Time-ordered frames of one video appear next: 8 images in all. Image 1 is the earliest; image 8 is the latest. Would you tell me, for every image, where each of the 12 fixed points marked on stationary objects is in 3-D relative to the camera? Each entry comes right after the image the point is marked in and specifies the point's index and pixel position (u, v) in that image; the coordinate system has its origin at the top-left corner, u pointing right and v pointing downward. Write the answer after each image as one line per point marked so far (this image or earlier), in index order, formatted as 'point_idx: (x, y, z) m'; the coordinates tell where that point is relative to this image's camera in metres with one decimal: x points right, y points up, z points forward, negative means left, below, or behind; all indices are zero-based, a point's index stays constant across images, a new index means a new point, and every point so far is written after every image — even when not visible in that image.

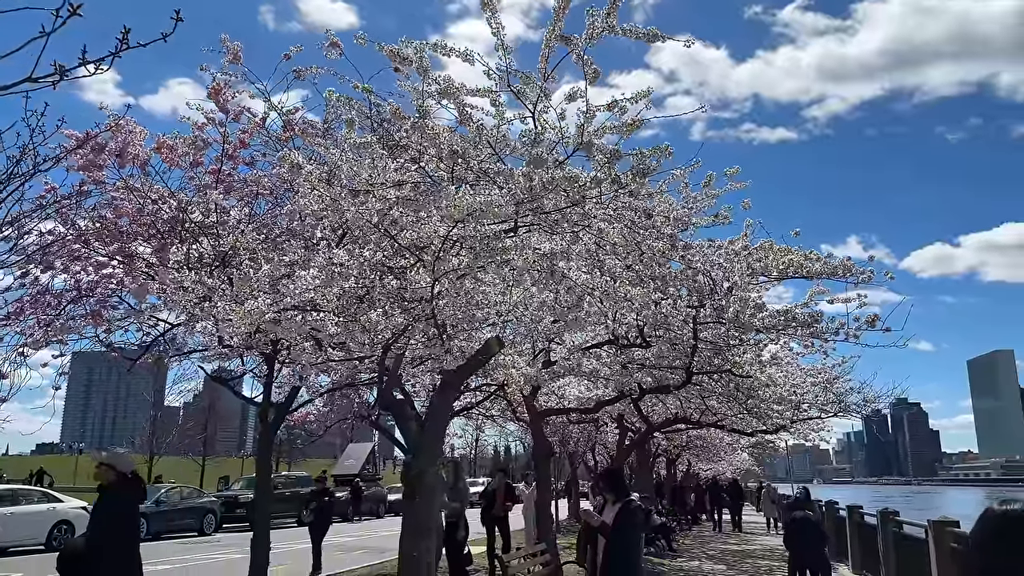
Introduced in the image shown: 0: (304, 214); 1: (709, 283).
0: (-2.0, +0.7, +7.4) m
1: (+2.8, +0.1, +10.7) m
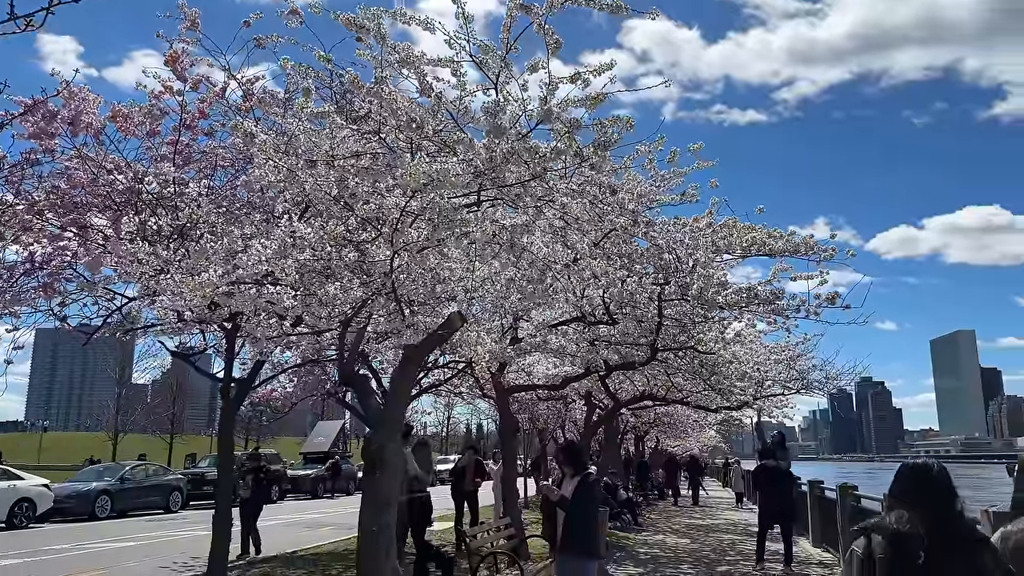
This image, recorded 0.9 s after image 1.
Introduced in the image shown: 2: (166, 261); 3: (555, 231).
0: (-2.4, +1.0, +7.3) m
1: (+2.3, +0.4, +10.8) m
2: (-3.5, +0.3, +7.6) m
3: (+0.5, +0.7, +8.5) m
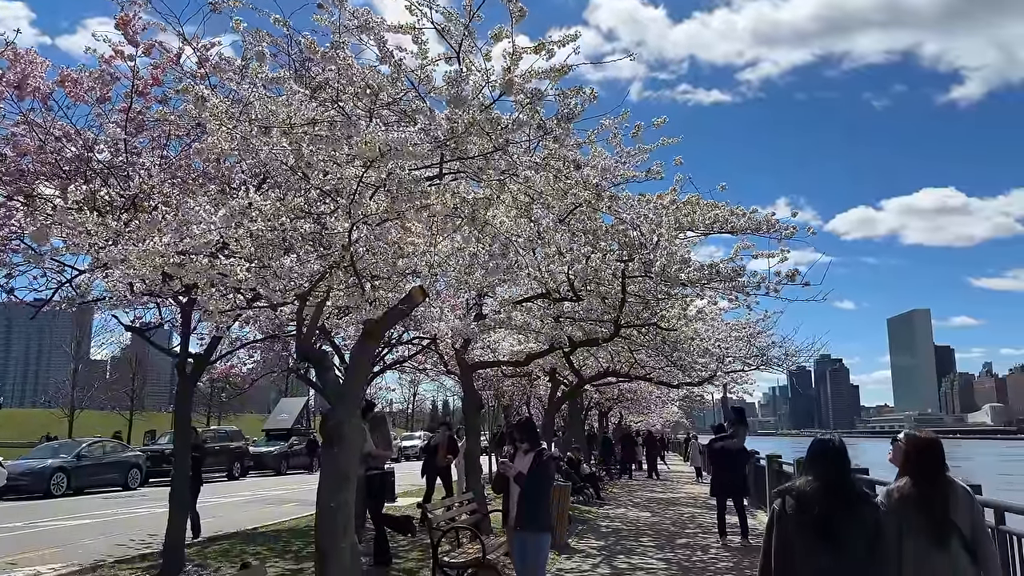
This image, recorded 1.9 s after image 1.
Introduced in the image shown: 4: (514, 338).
0: (-2.7, +1.2, +7.0) m
1: (+1.8, +0.7, +10.8) m
2: (-3.8, +0.5, +7.4) m
3: (+0.1, +0.9, +8.5) m
4: (0.0, -0.9, +14.1) m
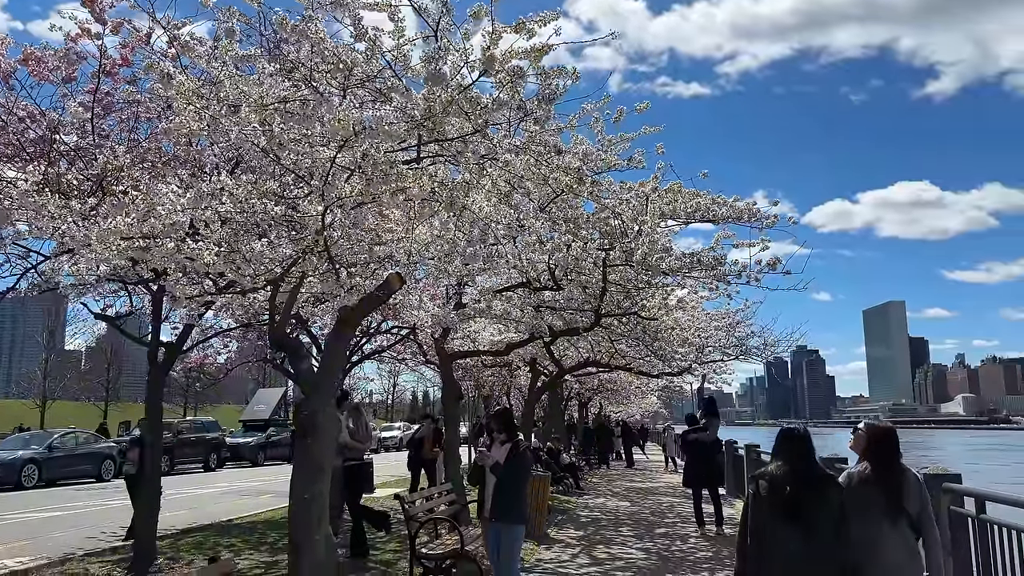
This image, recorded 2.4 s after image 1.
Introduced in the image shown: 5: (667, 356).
0: (-2.9, +1.4, +6.8) m
1: (+1.5, +0.9, +10.7) m
2: (-4.0, +0.7, +7.1) m
3: (-0.2, +1.1, +8.3) m
4: (-0.3, -0.7, +14.0) m
5: (+3.1, -1.4, +15.4) m
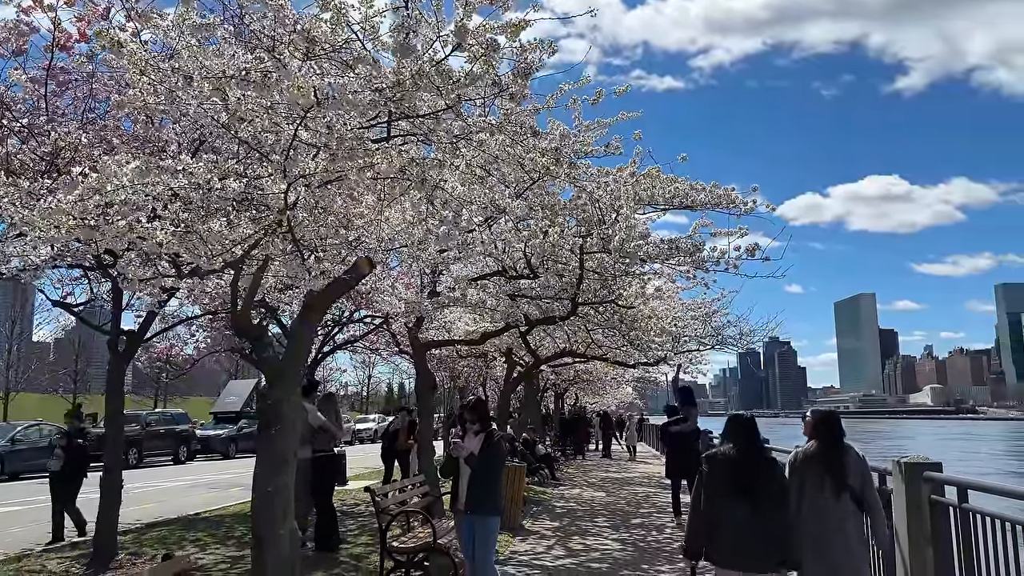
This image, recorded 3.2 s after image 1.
0: (-3.1, +1.5, +6.5) m
1: (+1.2, +1.0, +10.5) m
2: (-4.3, +0.8, +6.7) m
3: (-0.4, +1.2, +8.0) m
4: (-0.8, -0.5, +13.7) m
5: (+2.6, -1.2, +15.2) m
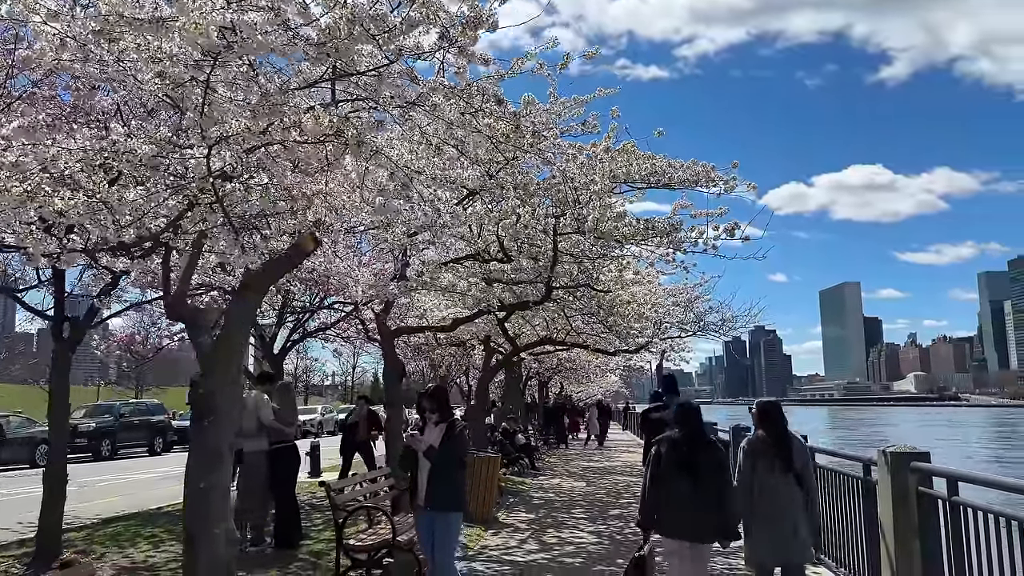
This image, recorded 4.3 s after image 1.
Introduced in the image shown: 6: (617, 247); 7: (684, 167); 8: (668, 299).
0: (-3.5, +1.7, +5.9) m
1: (+0.8, +1.3, +10.0) m
2: (-4.6, +1.0, +6.2) m
3: (-0.8, +1.4, +7.5) m
4: (-1.2, -0.2, +13.2) m
5: (+2.2, -0.9, +14.8) m
6: (+1.5, +0.6, +11.1) m
7: (+2.5, +1.7, +10.7) m
8: (+3.5, -0.3, +17.1) m
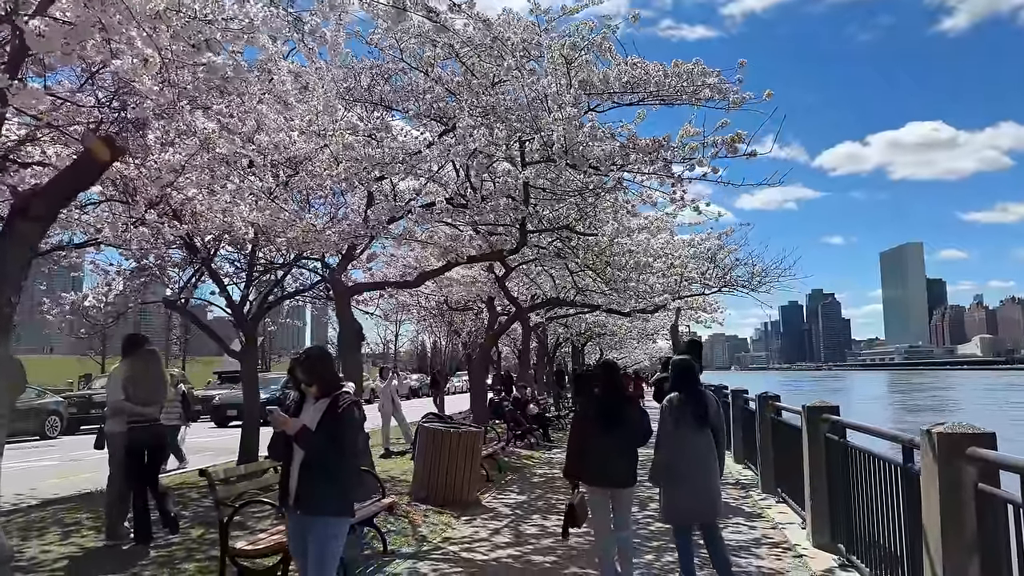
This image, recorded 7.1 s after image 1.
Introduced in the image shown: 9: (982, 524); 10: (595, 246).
0: (-4.2, +2.1, +4.3) m
1: (+0.3, +1.9, +8.1) m
2: (-5.3, +1.4, +4.7) m
3: (-1.4, +1.9, +5.8) m
4: (-1.5, +0.5, +11.6) m
5: (+2.1, 0.0, +12.9) m
6: (+1.2, +1.3, +9.2) m
7: (+2.0, +2.4, +8.8) m
8: (+3.6, +0.7, +15.1) m
9: (+2.7, -1.3, +4.4) m
10: (+1.3, +0.6, +11.2) m
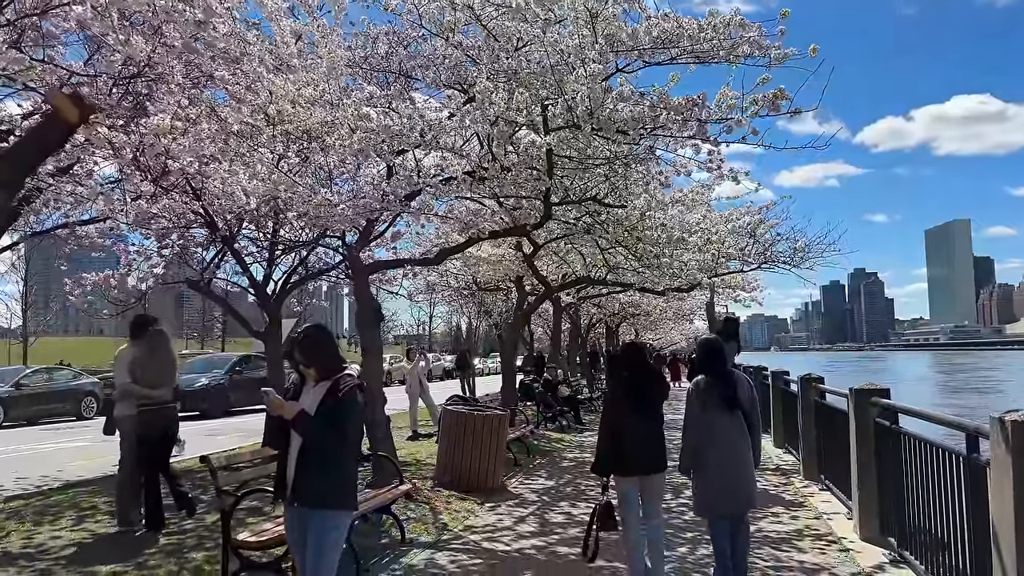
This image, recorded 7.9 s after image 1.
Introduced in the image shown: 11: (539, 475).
0: (-4.2, +2.2, +4.0) m
1: (+0.5, +2.1, +7.6) m
2: (-5.2, +1.5, +4.4) m
3: (-1.3, +2.1, +5.3) m
4: (-1.1, +0.8, +11.1) m
5: (+2.5, +0.4, +12.3) m
6: (+1.4, +1.6, +8.6) m
7: (+2.3, +2.7, +8.1) m
8: (+4.1, +1.2, +14.5) m
9: (+2.8, -1.2, +3.8) m
10: (+1.7, +0.9, +10.6) m
11: (+0.4, -2.8, +11.6) m
